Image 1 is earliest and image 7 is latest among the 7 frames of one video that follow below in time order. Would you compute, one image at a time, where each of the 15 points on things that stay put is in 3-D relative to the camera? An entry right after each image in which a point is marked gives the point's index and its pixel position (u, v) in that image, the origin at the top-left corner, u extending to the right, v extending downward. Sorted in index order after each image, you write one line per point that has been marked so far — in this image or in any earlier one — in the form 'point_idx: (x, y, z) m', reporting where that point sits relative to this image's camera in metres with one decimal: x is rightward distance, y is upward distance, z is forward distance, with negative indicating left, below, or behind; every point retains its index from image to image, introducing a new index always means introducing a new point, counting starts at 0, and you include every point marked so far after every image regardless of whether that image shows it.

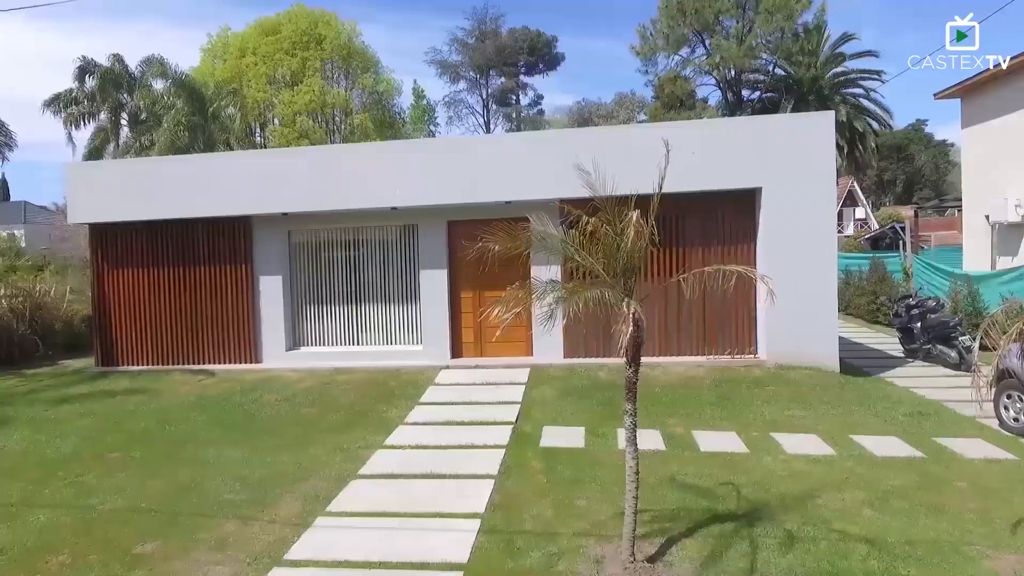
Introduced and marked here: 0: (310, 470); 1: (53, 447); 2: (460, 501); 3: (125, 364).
0: (-1.9, -1.8, +6.2) m
1: (-5.0, -1.7, +6.9) m
2: (-0.4, -1.8, +5.5) m
3: (-6.7, -1.3, +10.9) m
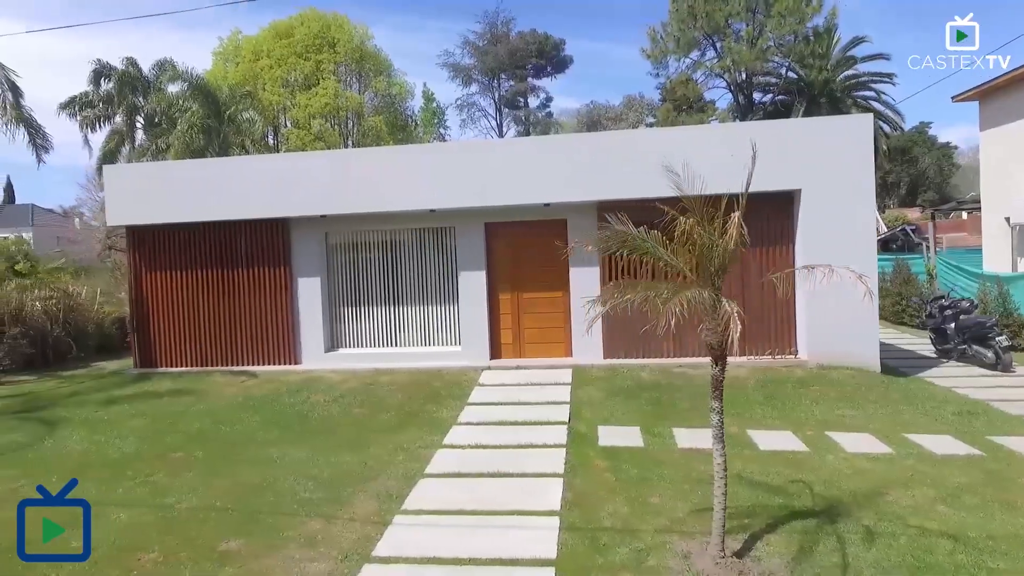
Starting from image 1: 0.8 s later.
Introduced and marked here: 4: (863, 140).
0: (-1.3, -1.8, +6.2) m
1: (-4.3, -1.7, +6.9) m
2: (+0.2, -1.8, +5.5) m
3: (-6.0, -1.3, +11.0) m
4: (+4.6, +2.3, +9.2) m
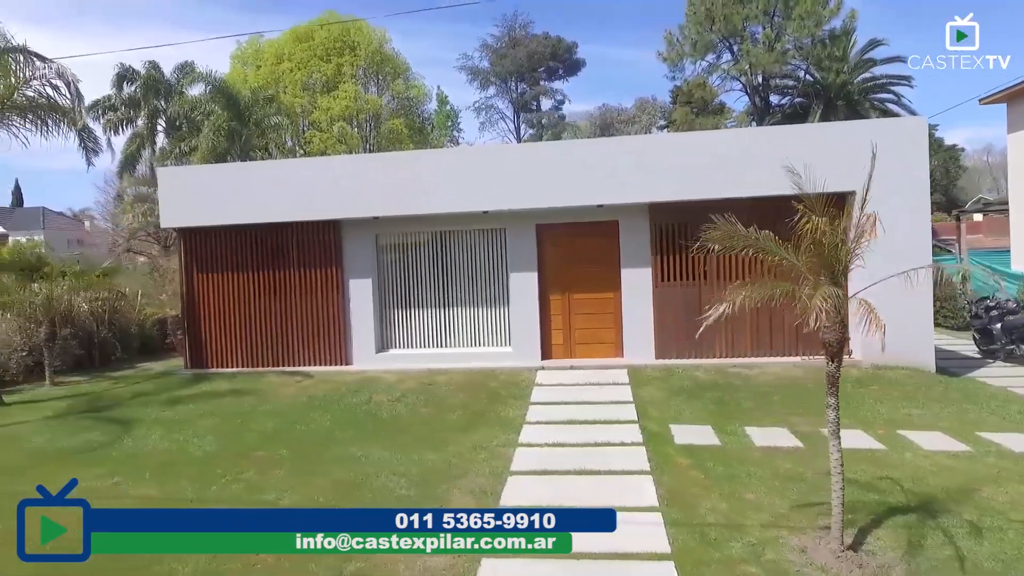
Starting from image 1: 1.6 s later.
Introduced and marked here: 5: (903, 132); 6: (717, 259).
0: (-0.5, -1.8, +6.3) m
1: (-3.5, -1.7, +7.0) m
2: (+1.0, -1.8, +5.6) m
3: (-5.2, -1.4, +11.1) m
4: (+5.4, +2.2, +9.3) m
5: (+5.7, +2.3, +9.3) m
6: (+3.3, +0.5, +10.0) m
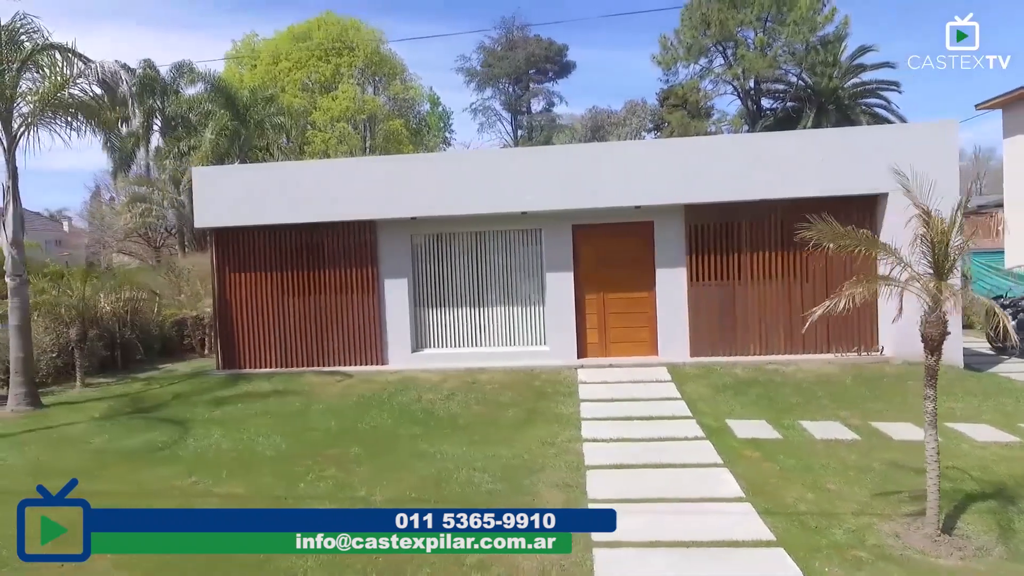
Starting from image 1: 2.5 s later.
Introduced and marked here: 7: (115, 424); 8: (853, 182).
0: (+0.3, -1.8, +6.4) m
1: (-2.8, -1.7, +7.0) m
2: (+1.8, -1.8, +5.8) m
3: (-4.6, -1.4, +11.0) m
4: (+6.1, +2.3, +9.6) m
5: (+6.4, +2.4, +9.6) m
6: (+3.9, +0.5, +10.2) m
7: (-5.0, -1.7, +7.9) m
8: (+5.3, +1.7, +9.7) m
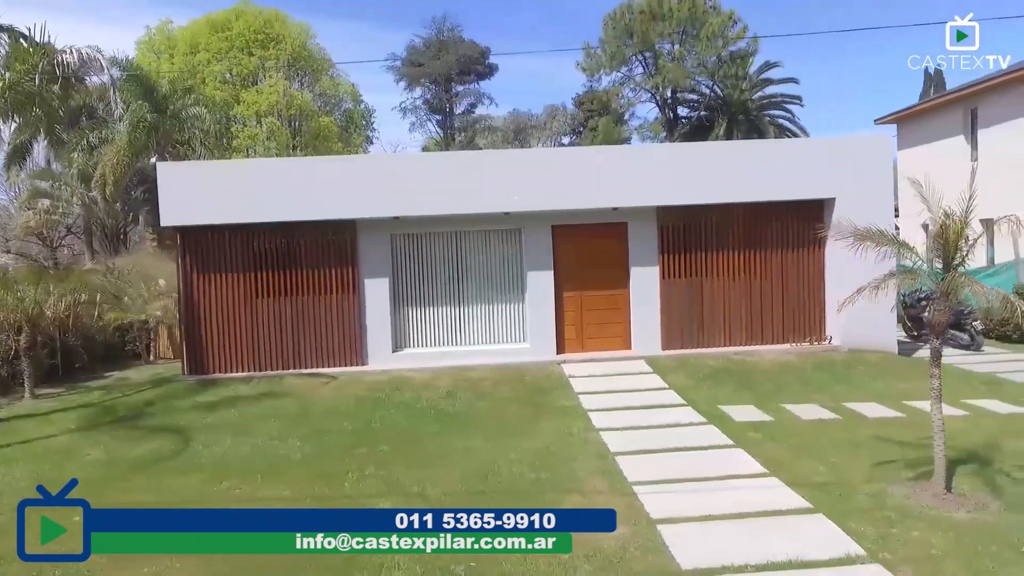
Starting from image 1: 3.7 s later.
0: (+0.6, -1.7, +6.7) m
1: (-2.5, -1.7, +6.9) m
2: (+2.2, -1.8, +6.3) m
3: (-4.9, -1.4, +10.5) m
4: (+5.8, +2.3, +10.8) m
5: (+6.1, +2.4, +10.8) m
6: (+3.6, +0.5, +11.0) m
7: (-4.8, -1.7, +7.4) m
8: (+5.0, +1.7, +10.7) m
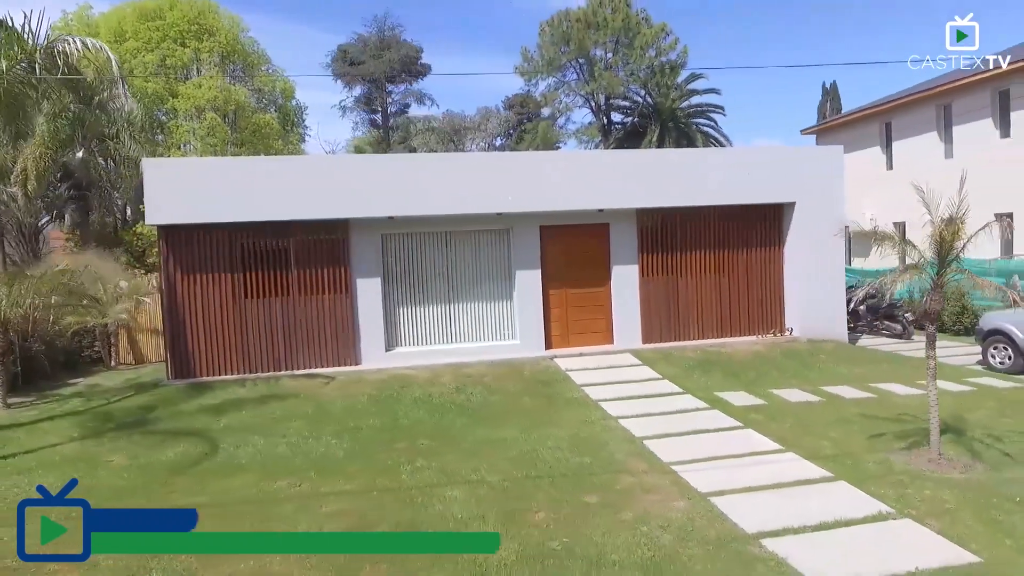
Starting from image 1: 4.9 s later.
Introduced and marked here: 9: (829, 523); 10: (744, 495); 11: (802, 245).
0: (+1.0, -1.7, +7.2) m
1: (-2.1, -1.7, +6.9) m
2: (+2.6, -1.7, +7.0) m
3: (-5.0, -1.4, +10.2) m
4: (+5.6, +2.4, +11.9) m
5: (+5.9, +2.5, +11.9) m
6: (+3.3, +0.6, +11.8) m
7: (-4.5, -1.7, +7.2) m
8: (+4.8, +1.8, +11.7) m
9: (+2.6, -1.9, +5.2) m
10: (+2.1, -1.9, +5.7) m
11: (+5.5, +0.8, +12.0) m
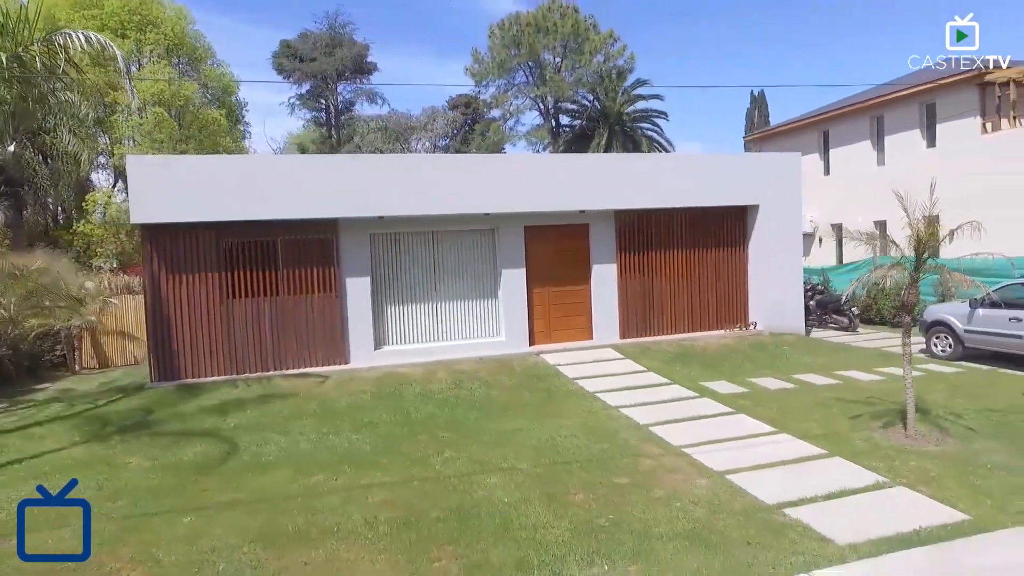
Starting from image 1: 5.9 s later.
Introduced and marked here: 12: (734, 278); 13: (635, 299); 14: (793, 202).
0: (+1.1, -1.7, +7.6) m
1: (-1.9, -1.7, +7.0) m
2: (+2.8, -1.7, +7.6) m
3: (-5.1, -1.4, +10.0) m
4: (+5.2, +2.5, +12.7) m
5: (+5.5, +2.6, +12.8) m
6: (+3.0, +0.6, +12.5) m
7: (-4.3, -1.7, +7.0) m
8: (+4.4, +1.8, +12.5) m
9: (+2.9, -1.9, +5.8) m
10: (+2.4, -1.8, +6.2) m
11: (+5.1, +0.9, +12.8) m
12: (+4.6, +0.2, +12.9) m
13: (+2.4, -0.2, +12.3) m
14: (+5.7, +1.7, +12.9) m
